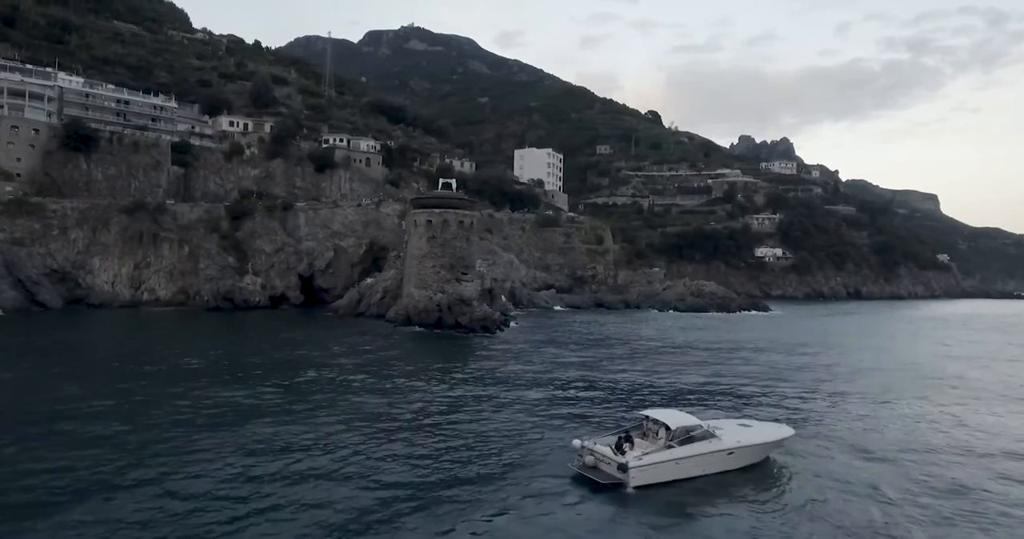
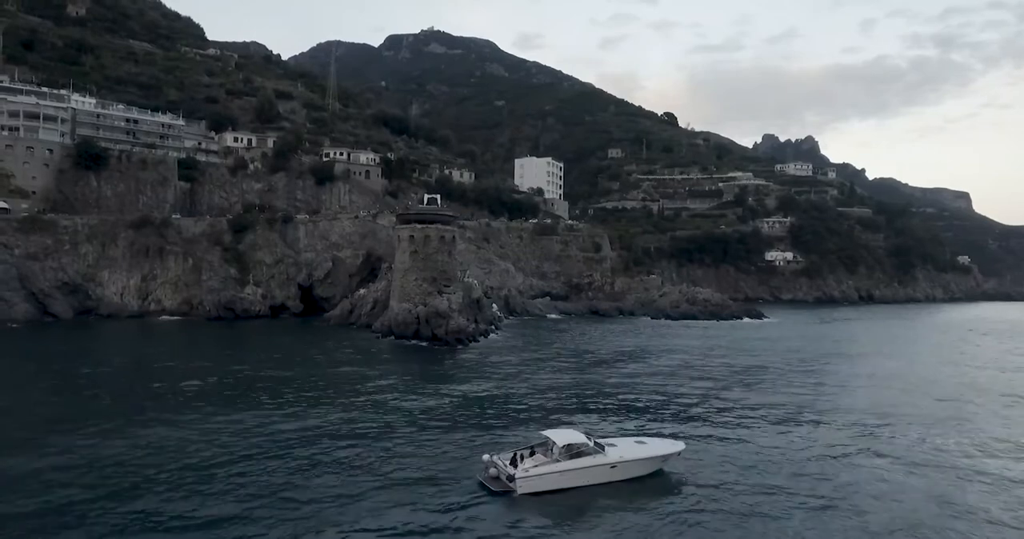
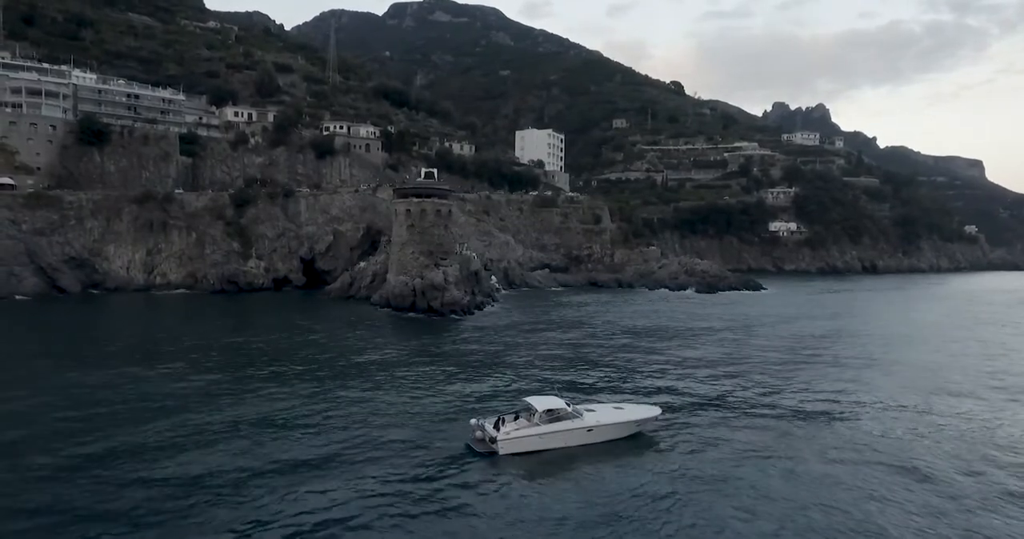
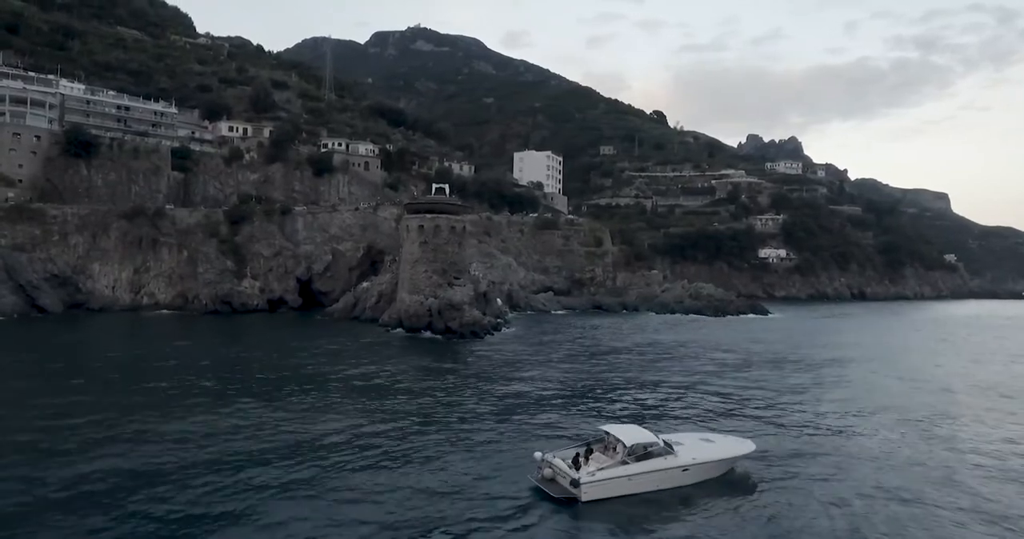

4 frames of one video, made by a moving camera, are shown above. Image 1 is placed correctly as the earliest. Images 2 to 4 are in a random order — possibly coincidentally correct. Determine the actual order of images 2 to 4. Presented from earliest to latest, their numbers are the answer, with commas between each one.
4, 2, 3
